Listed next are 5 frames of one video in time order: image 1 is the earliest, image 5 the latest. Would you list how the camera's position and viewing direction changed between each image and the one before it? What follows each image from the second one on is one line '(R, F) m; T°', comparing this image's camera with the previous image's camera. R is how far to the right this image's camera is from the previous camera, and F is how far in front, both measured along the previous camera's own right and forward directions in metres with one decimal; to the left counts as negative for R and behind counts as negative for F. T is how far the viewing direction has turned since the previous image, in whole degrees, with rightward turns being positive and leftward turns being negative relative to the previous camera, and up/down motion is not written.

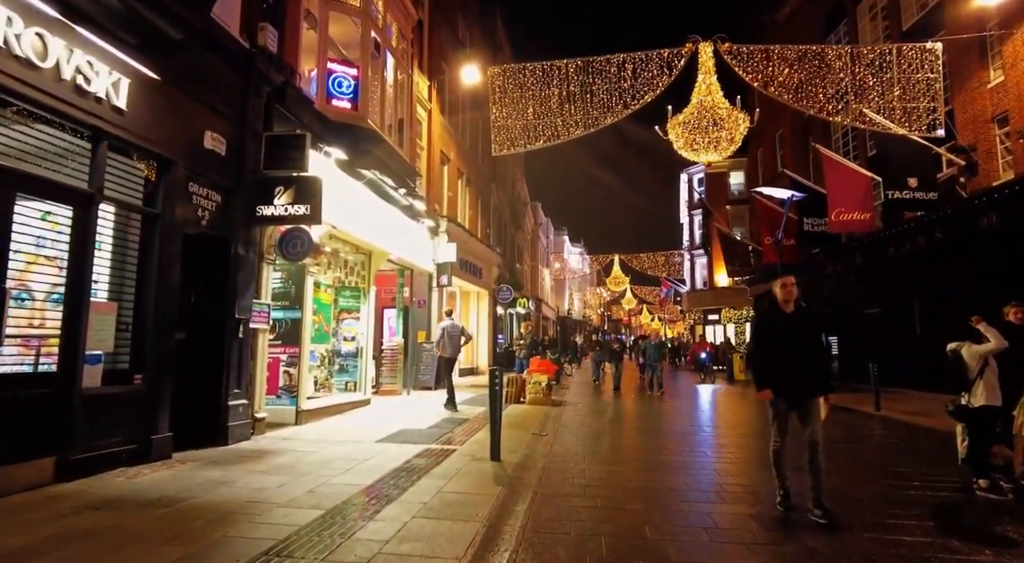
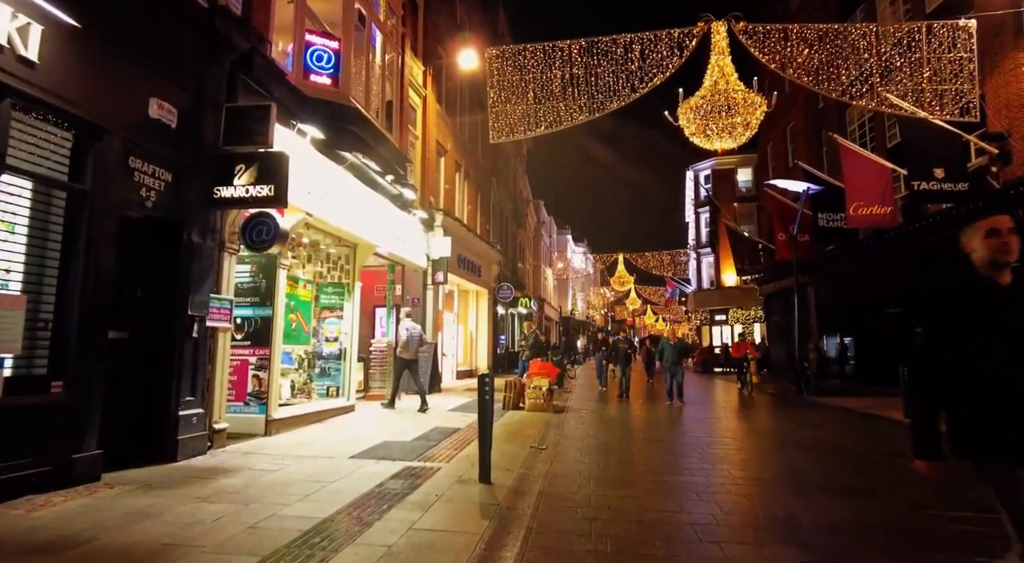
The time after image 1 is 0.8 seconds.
(+0.1, +1.0) m; 0°
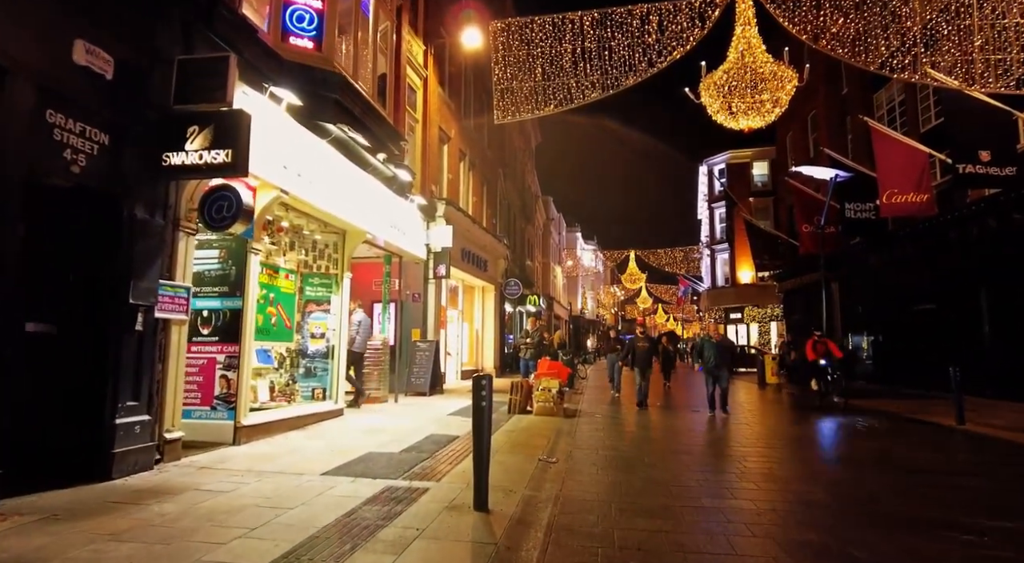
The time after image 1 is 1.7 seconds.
(+0.1, +1.2) m; -1°
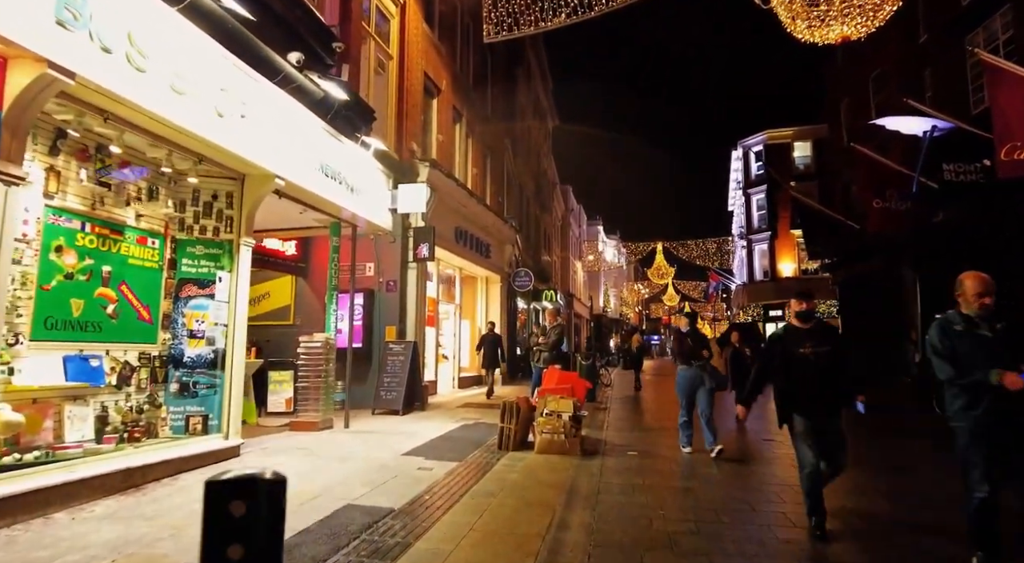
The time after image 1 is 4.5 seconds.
(+0.4, +3.7) m; -2°
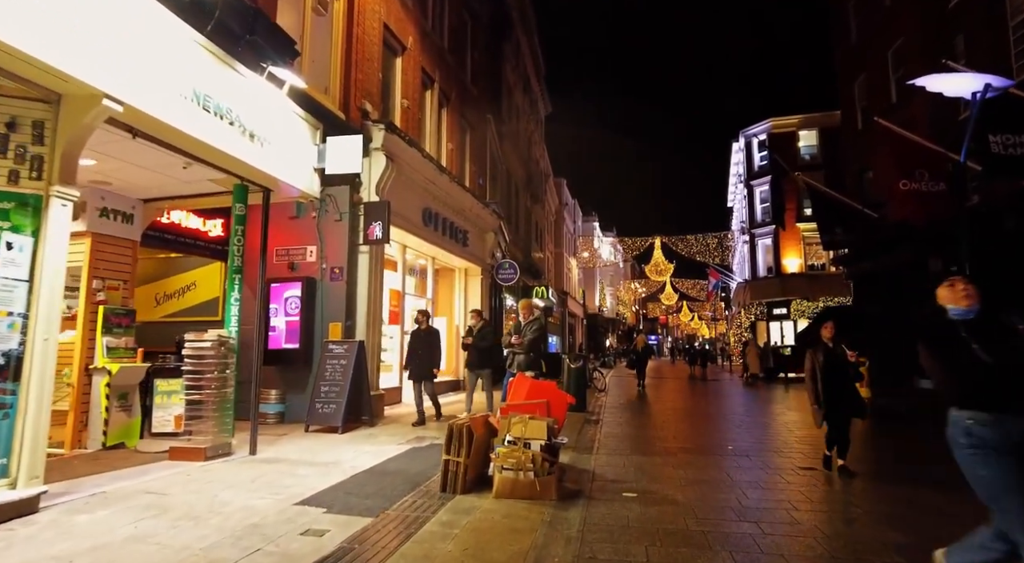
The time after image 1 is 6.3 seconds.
(+0.4, +2.2) m; 0°
